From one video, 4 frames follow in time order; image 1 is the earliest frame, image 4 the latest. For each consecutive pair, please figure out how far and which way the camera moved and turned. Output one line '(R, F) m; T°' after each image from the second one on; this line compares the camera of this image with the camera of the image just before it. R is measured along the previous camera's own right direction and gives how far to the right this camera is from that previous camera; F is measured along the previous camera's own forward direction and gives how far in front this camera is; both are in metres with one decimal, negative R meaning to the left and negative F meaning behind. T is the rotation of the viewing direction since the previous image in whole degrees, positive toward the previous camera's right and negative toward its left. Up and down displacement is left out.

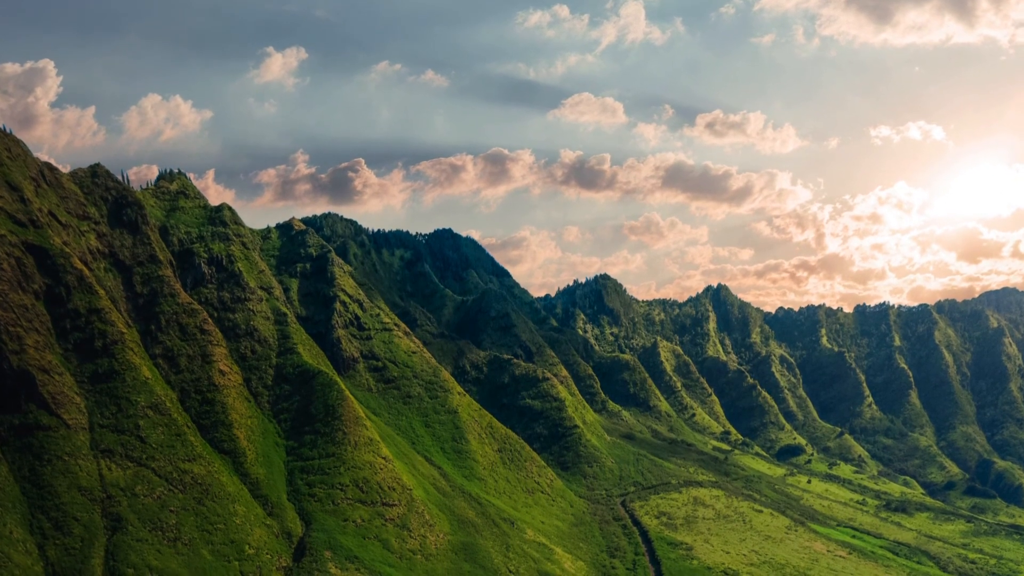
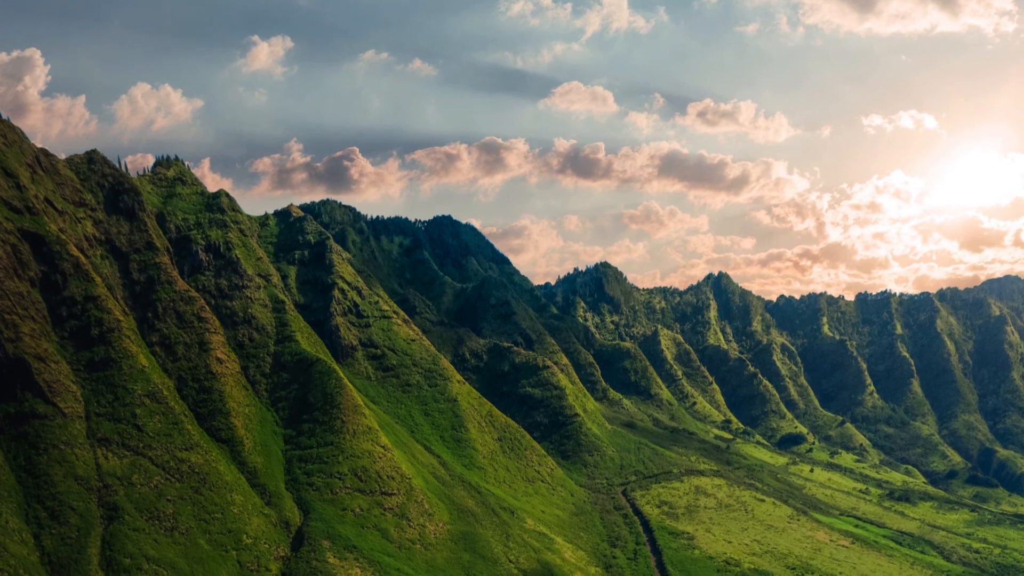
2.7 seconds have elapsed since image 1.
(-0.1, +4.1) m; 0°
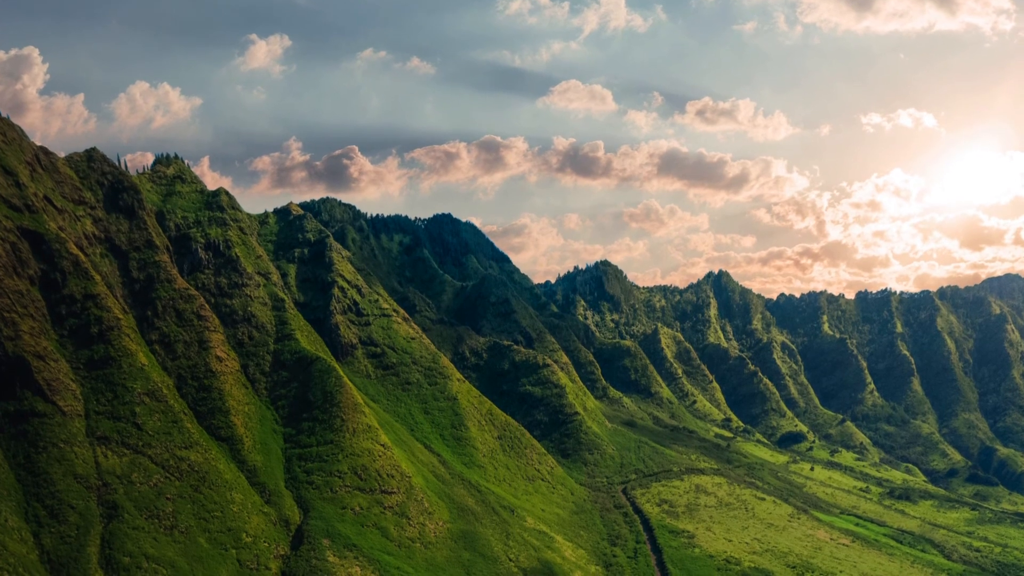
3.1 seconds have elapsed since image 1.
(0.0, +0.6) m; 0°
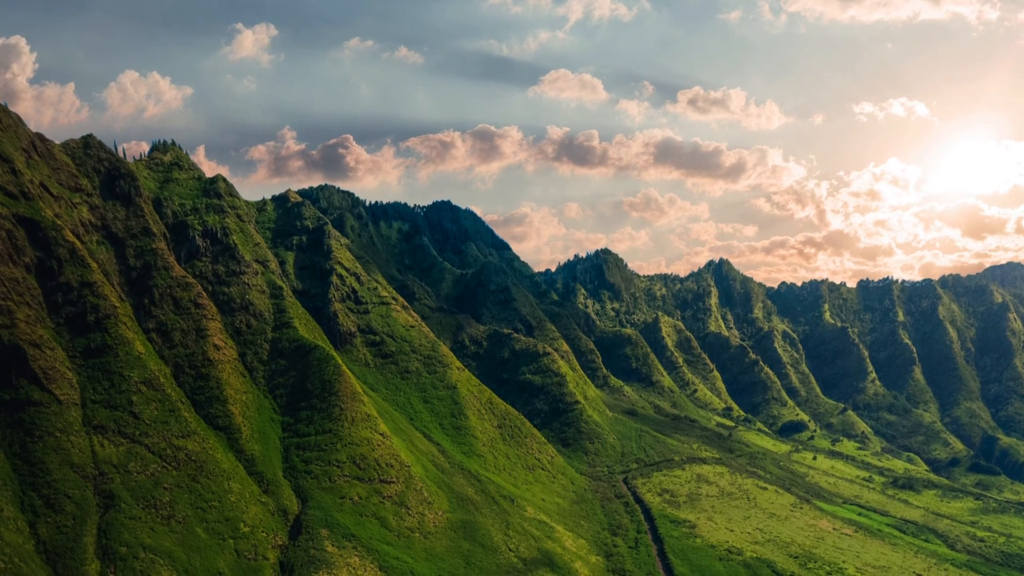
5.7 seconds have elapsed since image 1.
(-0.1, +3.9) m; 0°
